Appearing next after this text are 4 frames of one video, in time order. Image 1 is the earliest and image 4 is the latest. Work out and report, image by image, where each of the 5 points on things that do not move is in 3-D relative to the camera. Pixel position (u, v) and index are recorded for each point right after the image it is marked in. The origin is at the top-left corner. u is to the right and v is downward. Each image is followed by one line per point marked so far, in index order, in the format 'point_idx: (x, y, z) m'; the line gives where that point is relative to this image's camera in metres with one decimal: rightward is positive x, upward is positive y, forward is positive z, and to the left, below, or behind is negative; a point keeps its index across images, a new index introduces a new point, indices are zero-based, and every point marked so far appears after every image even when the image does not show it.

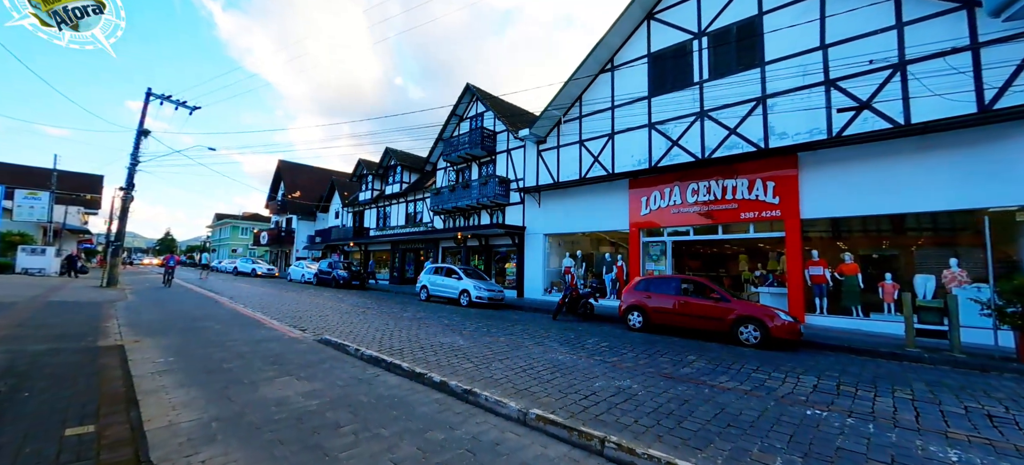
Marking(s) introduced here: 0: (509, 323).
0: (-0.1, -2.3, +9.7) m
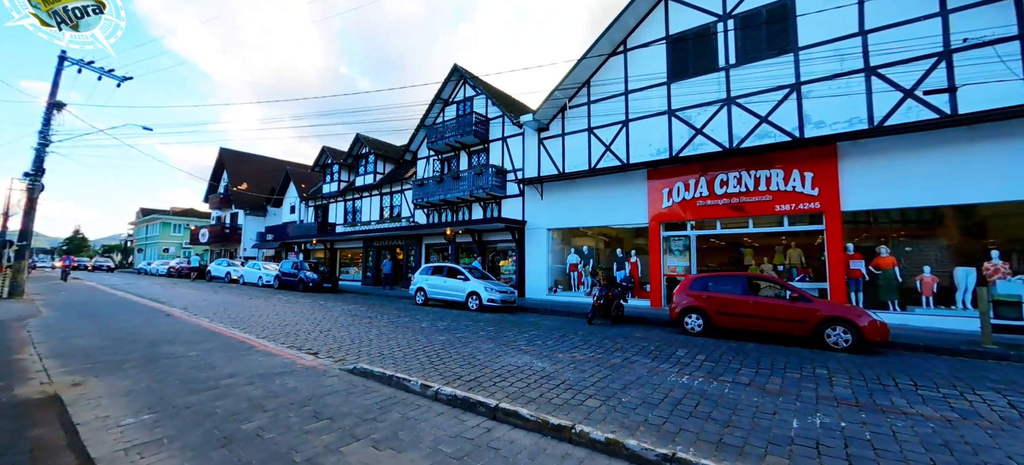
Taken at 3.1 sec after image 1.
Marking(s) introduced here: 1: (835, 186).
0: (+0.9, -2.2, +8.3) m
1: (+9.1, +1.3, +10.6) m
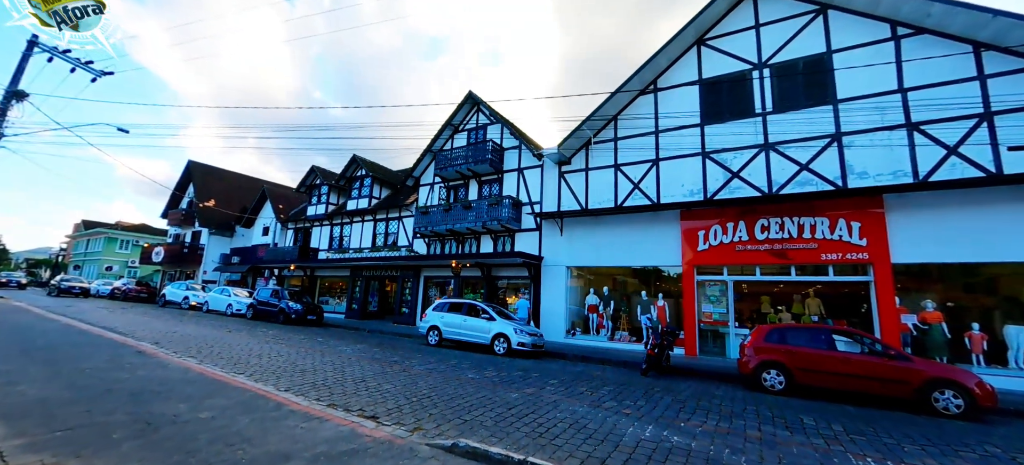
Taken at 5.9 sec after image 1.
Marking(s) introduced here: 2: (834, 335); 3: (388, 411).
0: (+2.2, -2.9, +7.2) m
1: (+10.2, -0.1, +10.5) m
2: (+6.5, -2.1, +7.7) m
3: (-1.7, -2.4, +5.1) m
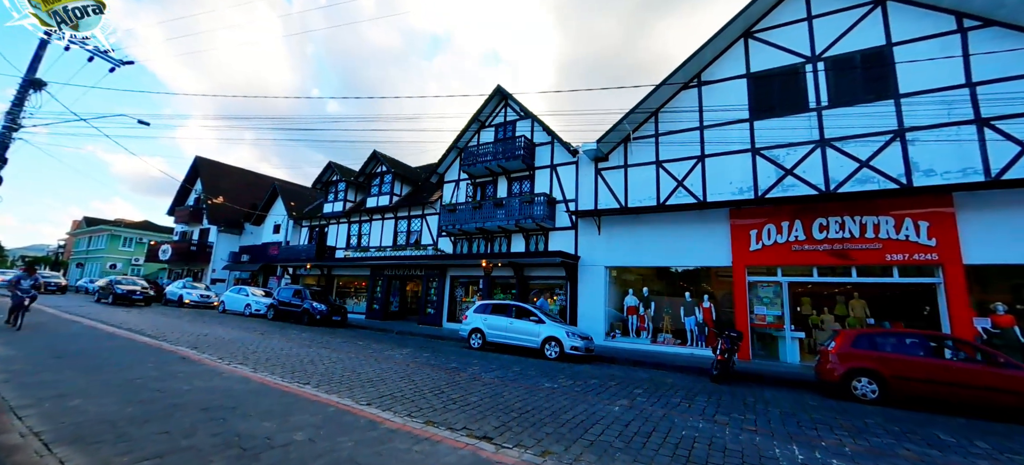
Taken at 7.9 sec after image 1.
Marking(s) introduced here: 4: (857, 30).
0: (+3.6, -2.9, +6.8) m
1: (+11.7, -0.1, +10.1) m
2: (+8.0, -2.1, +7.3) m
3: (-0.2, -2.4, +4.7) m
4: (+10.7, +6.3, +11.8) m
